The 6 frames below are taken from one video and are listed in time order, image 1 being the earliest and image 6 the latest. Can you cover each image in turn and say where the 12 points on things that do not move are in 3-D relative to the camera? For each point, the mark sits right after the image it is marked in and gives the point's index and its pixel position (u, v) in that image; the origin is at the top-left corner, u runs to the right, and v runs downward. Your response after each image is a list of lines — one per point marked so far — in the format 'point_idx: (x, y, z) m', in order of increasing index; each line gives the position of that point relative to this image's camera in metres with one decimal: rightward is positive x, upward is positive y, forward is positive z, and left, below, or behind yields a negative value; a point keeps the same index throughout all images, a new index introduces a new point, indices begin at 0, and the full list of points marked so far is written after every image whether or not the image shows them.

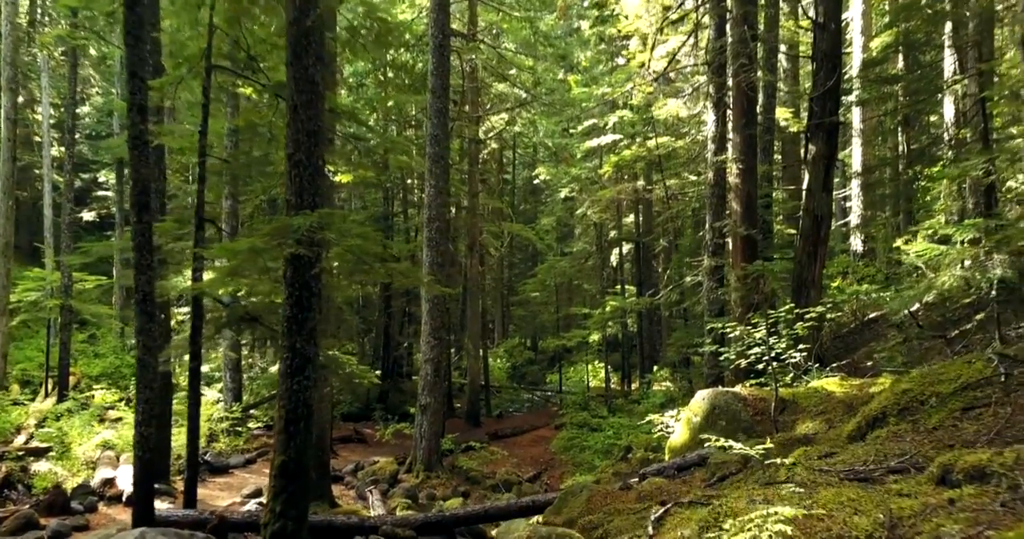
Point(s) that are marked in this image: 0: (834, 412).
0: (+2.8, -1.3, +6.3) m
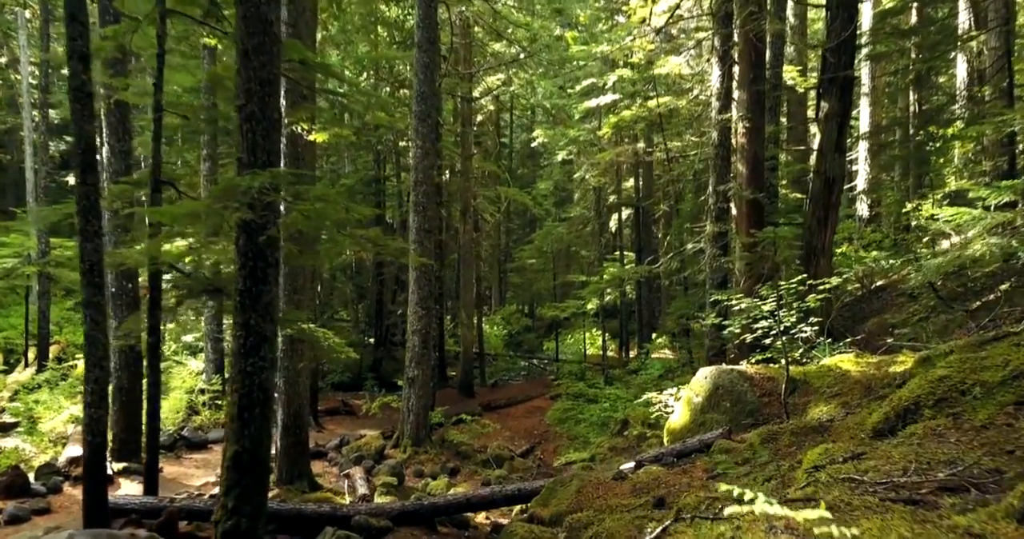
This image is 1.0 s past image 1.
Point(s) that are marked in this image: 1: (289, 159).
0: (+2.6, -1.0, +5.7) m
1: (-2.8, +1.4, +9.3) m
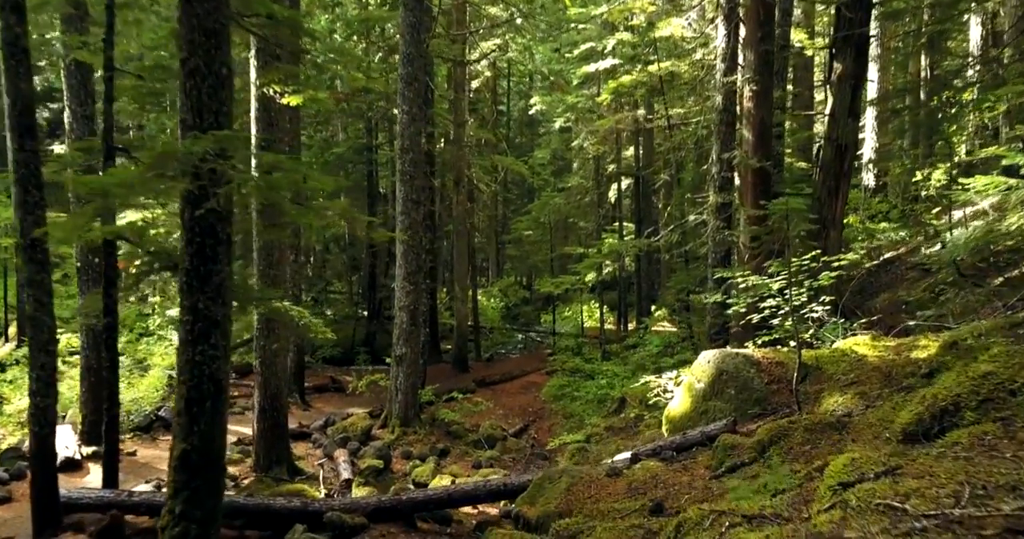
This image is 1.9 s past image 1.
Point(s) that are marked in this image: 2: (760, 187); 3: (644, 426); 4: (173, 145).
0: (+2.5, -0.8, +5.2) m
1: (-3.0, +1.7, +8.6) m
2: (+3.2, +1.1, +9.4) m
3: (+1.9, -2.2, +10.3) m
4: (-2.0, +0.7, +4.3) m
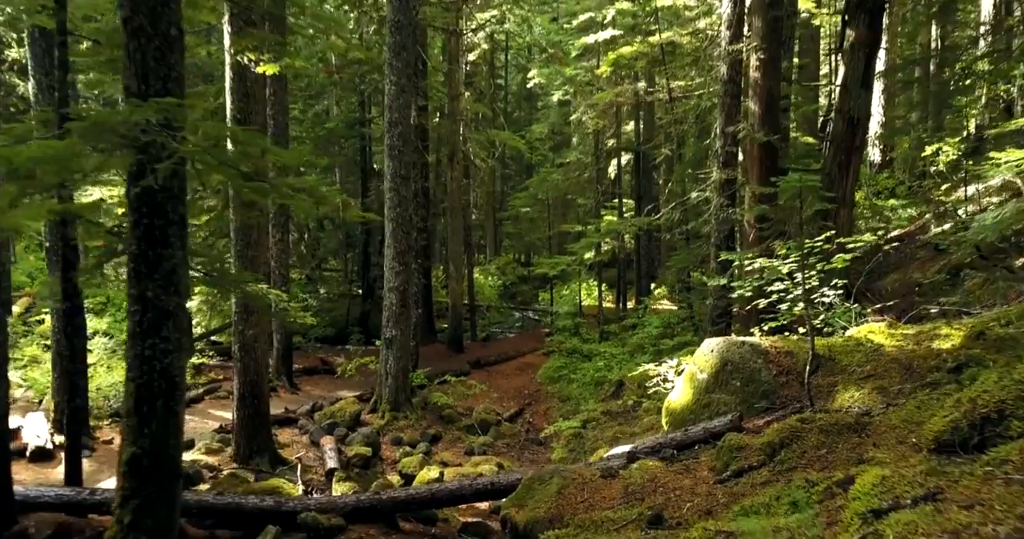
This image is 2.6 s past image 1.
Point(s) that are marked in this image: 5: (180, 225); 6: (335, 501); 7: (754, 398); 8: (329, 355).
0: (+2.4, -0.7, +4.7) m
1: (-3.0, +1.9, +8.1) m
2: (+3.1, +1.3, +8.9) m
3: (+1.8, -1.9, +9.9) m
4: (-2.1, +0.8, +3.8) m
5: (-1.9, +0.3, +4.2) m
6: (-1.4, -1.8, +5.7) m
7: (+1.8, -1.0, +5.4) m
8: (-3.9, -1.8, +15.6) m
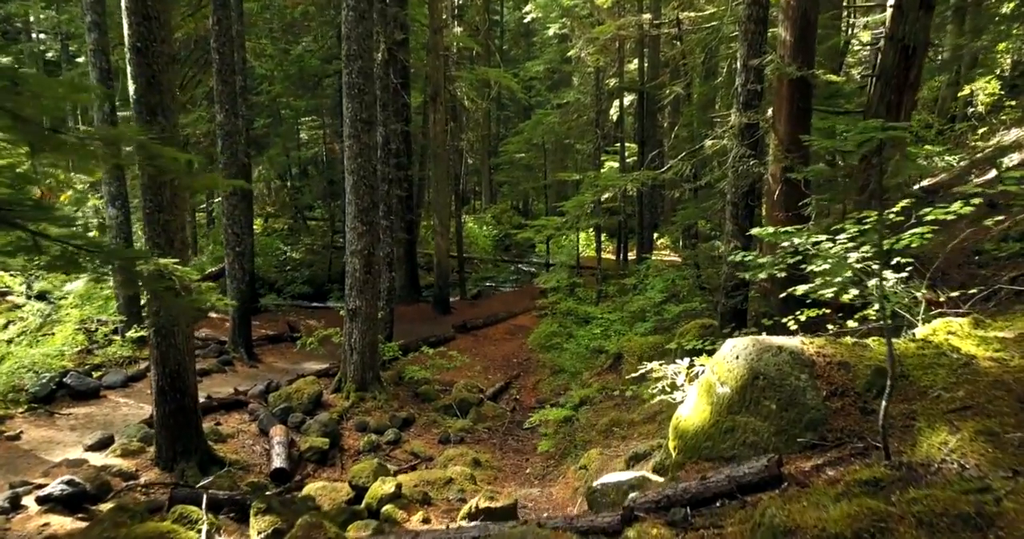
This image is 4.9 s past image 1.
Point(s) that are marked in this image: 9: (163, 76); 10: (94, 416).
0: (+2.2, -0.7, +3.3) m
1: (-3.3, +2.2, +6.4) m
2: (+2.8, +1.6, +7.3) m
3: (+1.5, -1.5, +8.5) m
4: (-2.3, +0.7, +2.2) m
5: (-2.2, +0.2, +2.7) m
6: (-1.6, -1.7, +4.3) m
7: (+1.5, -0.9, +4.0) m
8: (-4.1, -1.0, +14.2) m
9: (-3.2, +1.8, +6.7) m
10: (-5.0, -1.7, +8.8) m
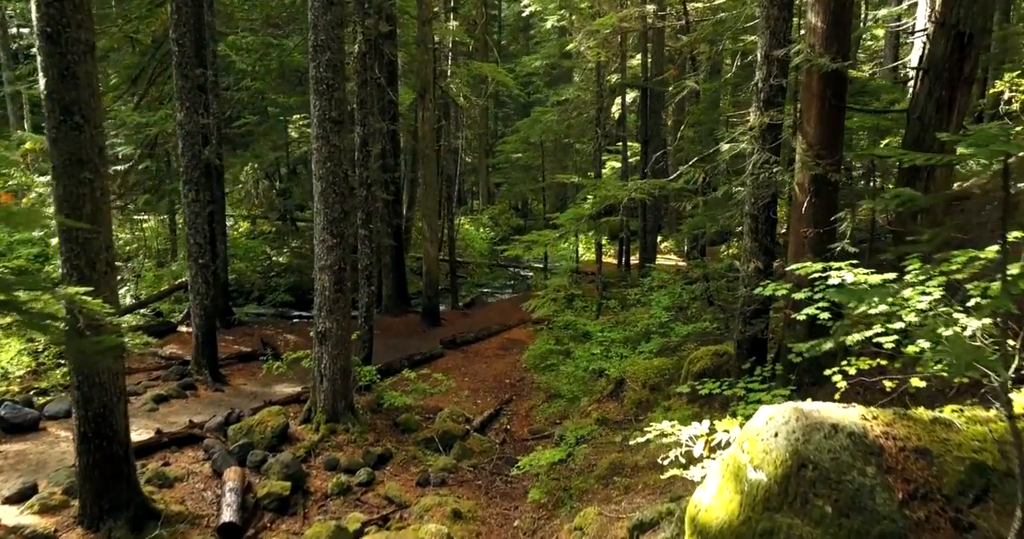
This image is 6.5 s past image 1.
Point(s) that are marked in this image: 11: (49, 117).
0: (+2.0, -0.9, +2.2) m
1: (-3.4, +2.0, +5.4) m
2: (+2.7, +1.4, +6.2) m
3: (+1.4, -1.7, +7.5) m
4: (-2.5, +0.5, +1.1) m
5: (-2.3, 0.0, +1.6) m
6: (-1.8, -1.9, +3.3) m
7: (+1.4, -1.1, +2.9) m
8: (-4.2, -1.2, +13.2) m
9: (-3.3, +1.5, +5.6) m
10: (-5.1, -1.9, +7.7) m
11: (-3.5, +1.2, +5.5) m
